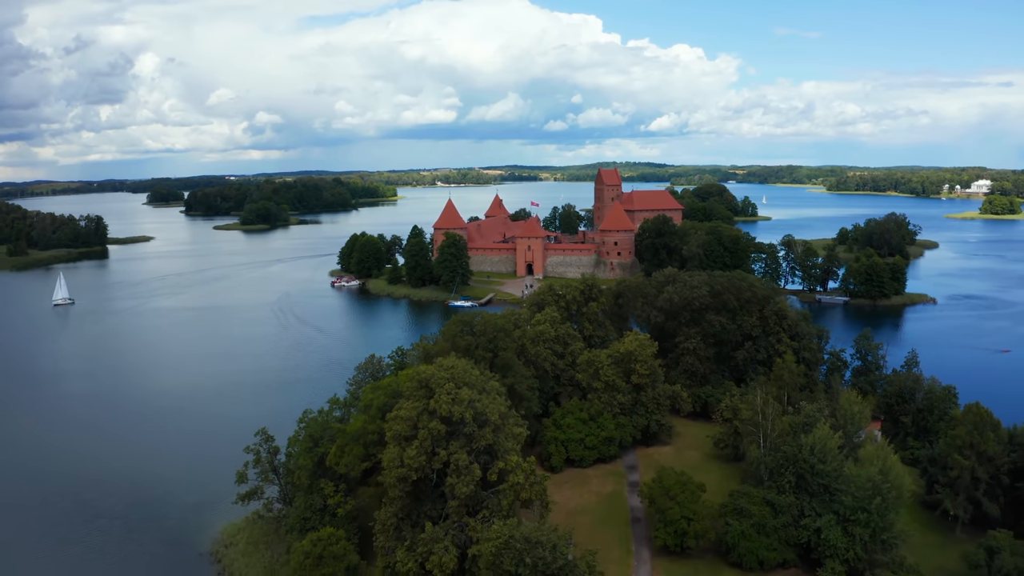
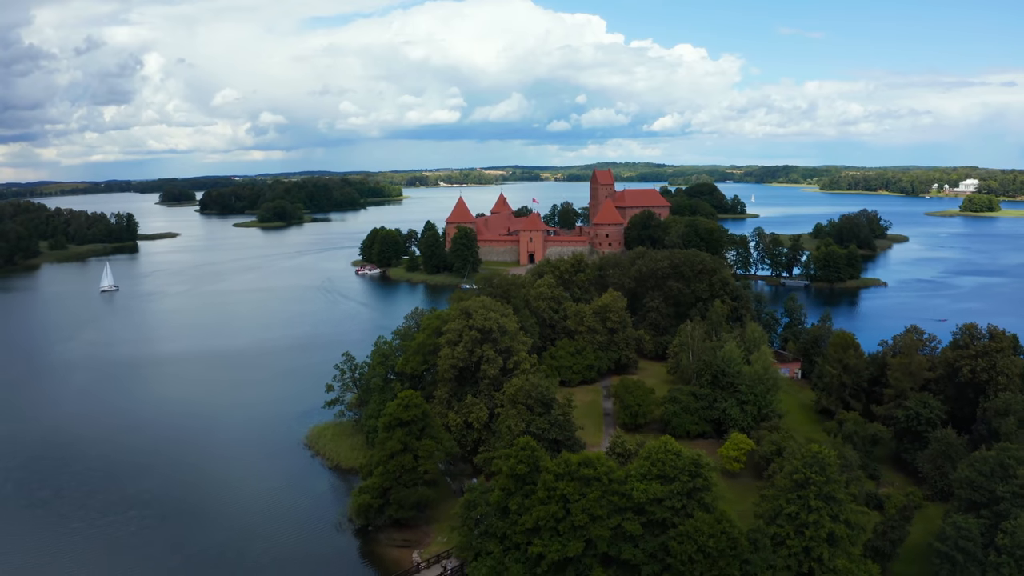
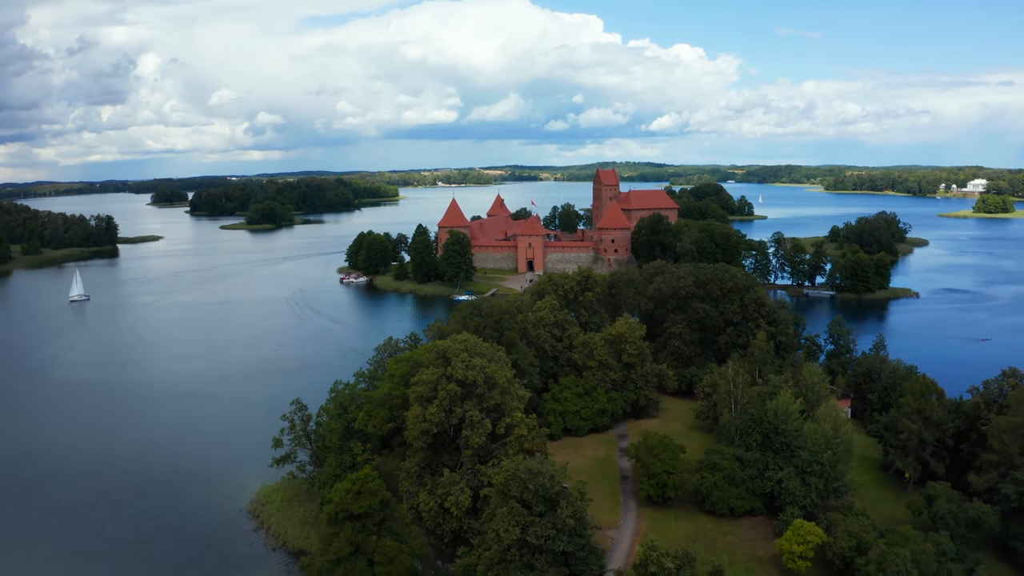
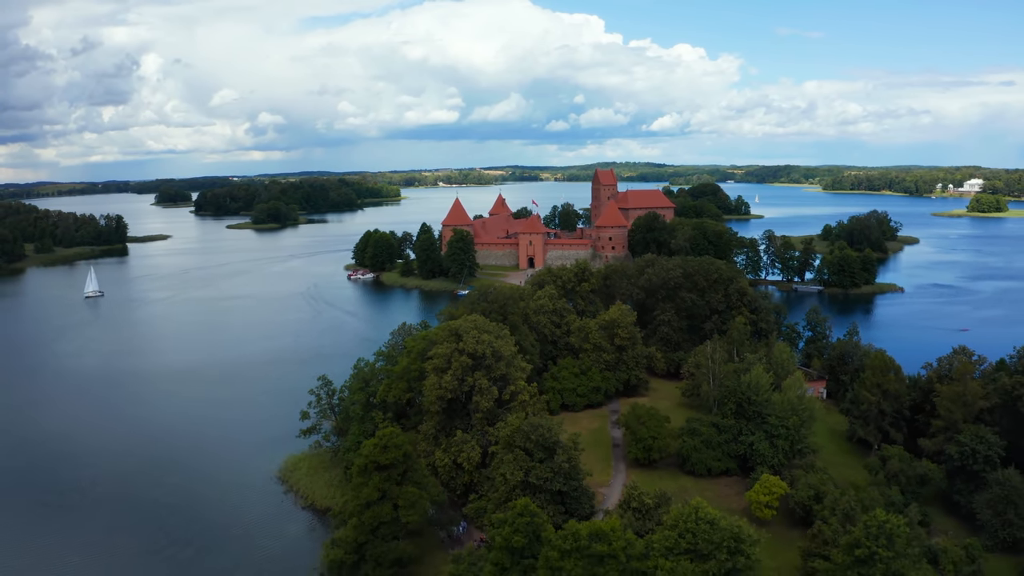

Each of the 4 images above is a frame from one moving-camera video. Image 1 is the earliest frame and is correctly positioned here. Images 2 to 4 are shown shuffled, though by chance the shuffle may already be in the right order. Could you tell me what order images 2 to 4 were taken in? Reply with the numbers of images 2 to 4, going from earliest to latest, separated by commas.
3, 4, 2
